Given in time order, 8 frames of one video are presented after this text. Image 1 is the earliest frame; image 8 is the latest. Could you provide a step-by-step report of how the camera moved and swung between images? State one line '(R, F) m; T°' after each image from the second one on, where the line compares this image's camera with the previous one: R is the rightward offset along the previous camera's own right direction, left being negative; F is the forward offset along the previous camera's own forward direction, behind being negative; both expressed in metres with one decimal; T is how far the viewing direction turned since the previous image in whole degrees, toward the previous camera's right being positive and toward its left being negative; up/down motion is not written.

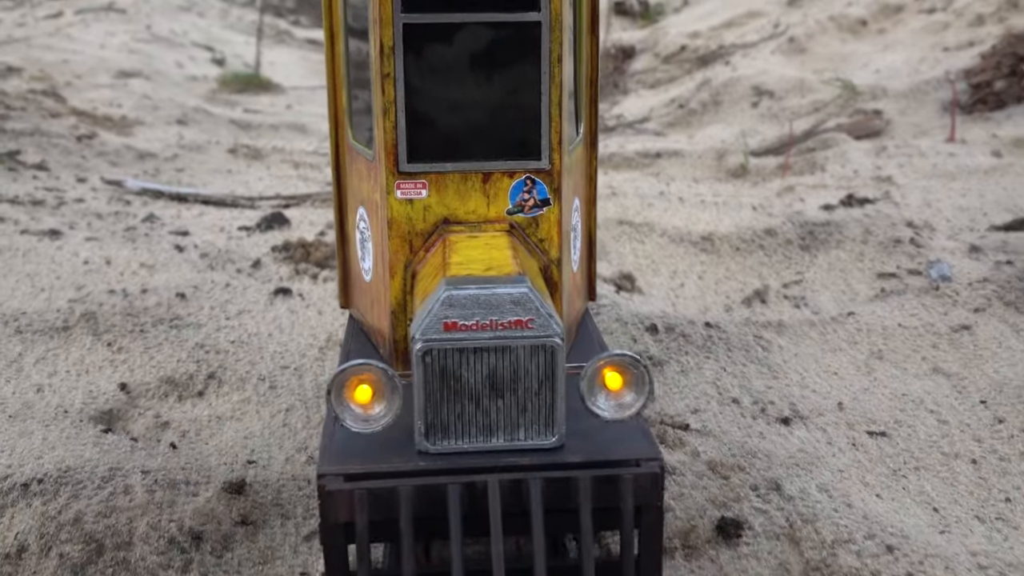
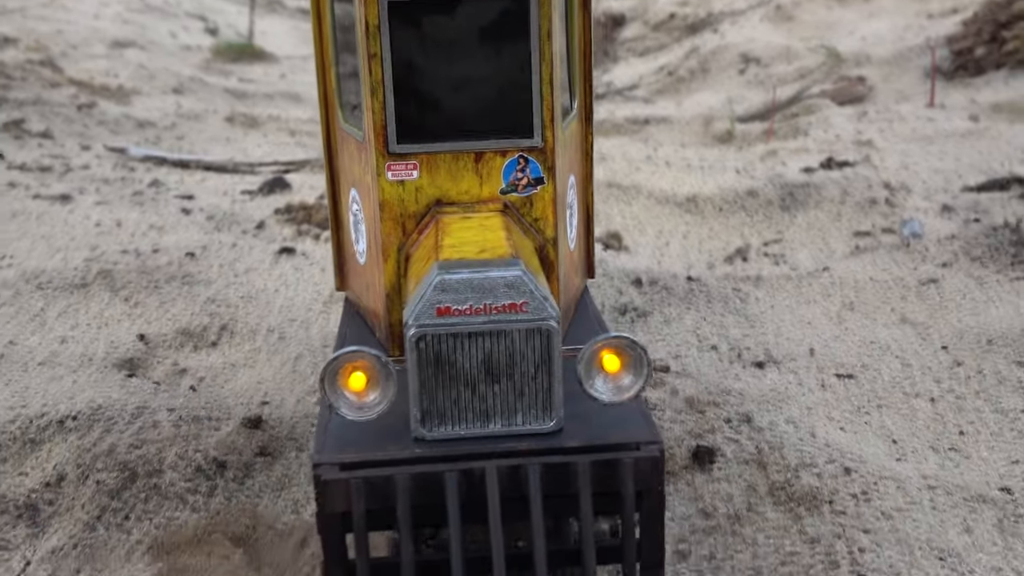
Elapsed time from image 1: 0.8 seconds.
(0.0, -0.4) m; 0°
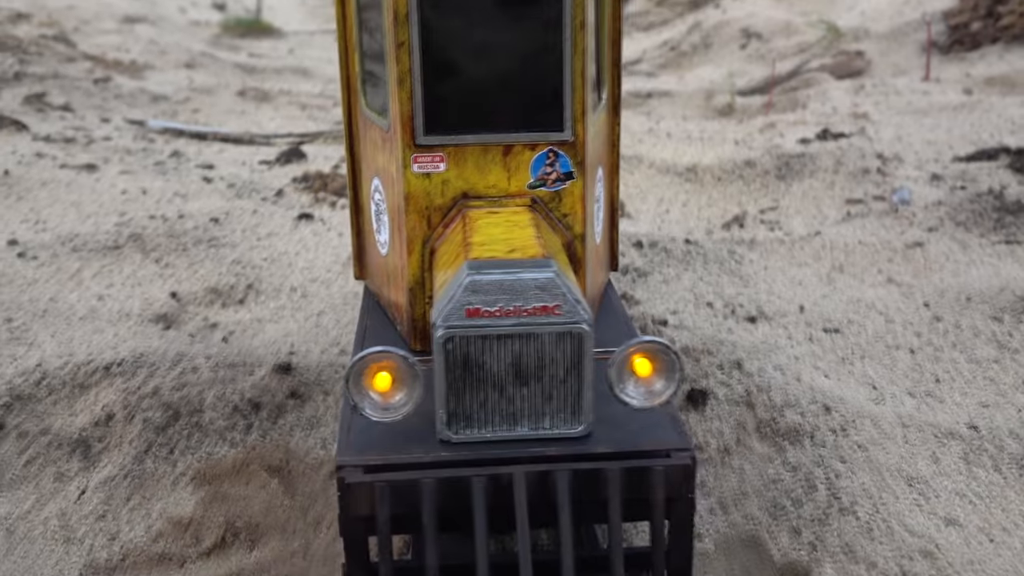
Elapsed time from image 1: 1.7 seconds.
(0.0, -0.4) m; 0°
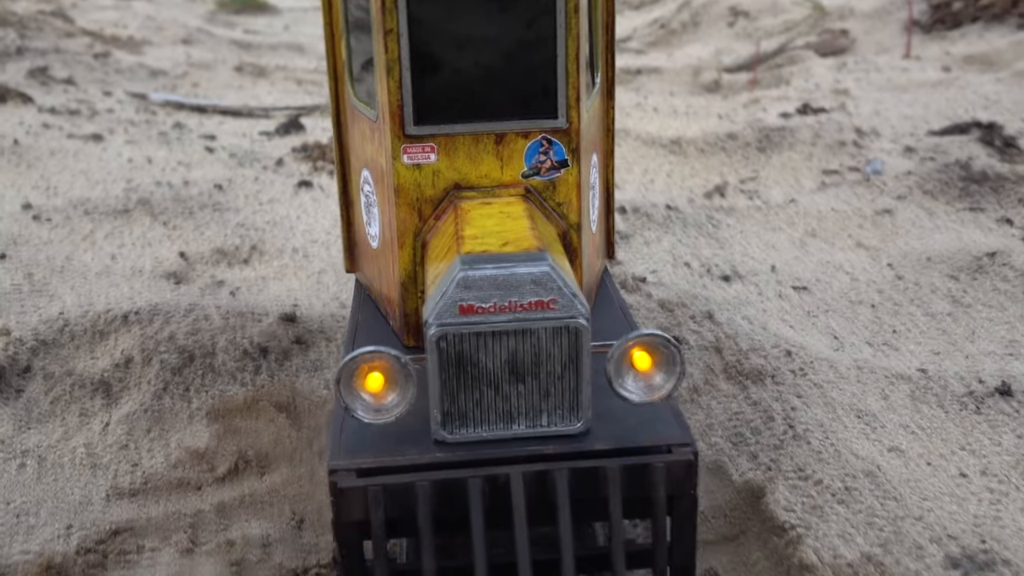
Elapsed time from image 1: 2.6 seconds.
(0.0, -0.4) m; 0°
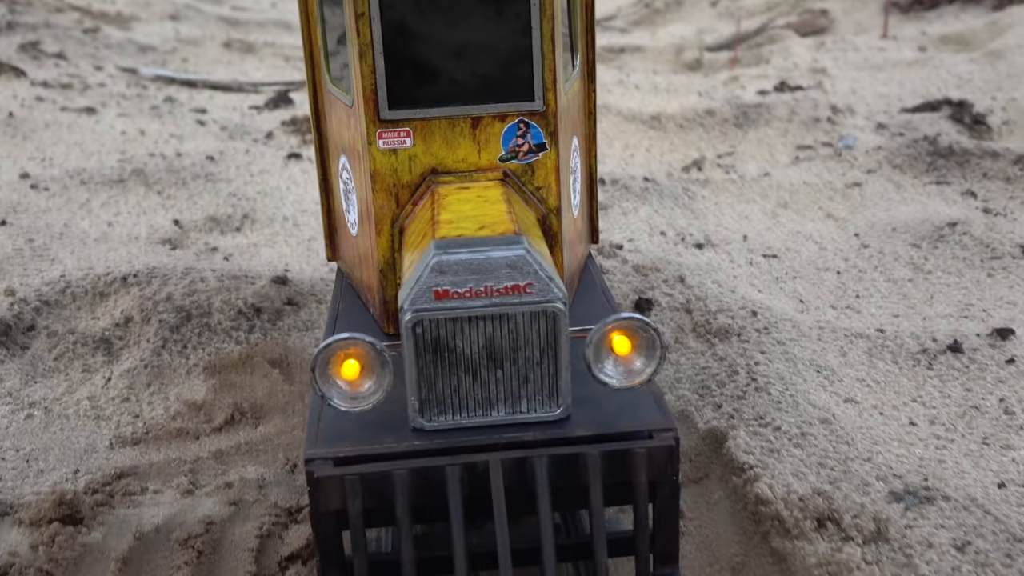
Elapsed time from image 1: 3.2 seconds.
(0.0, -0.3) m; +1°
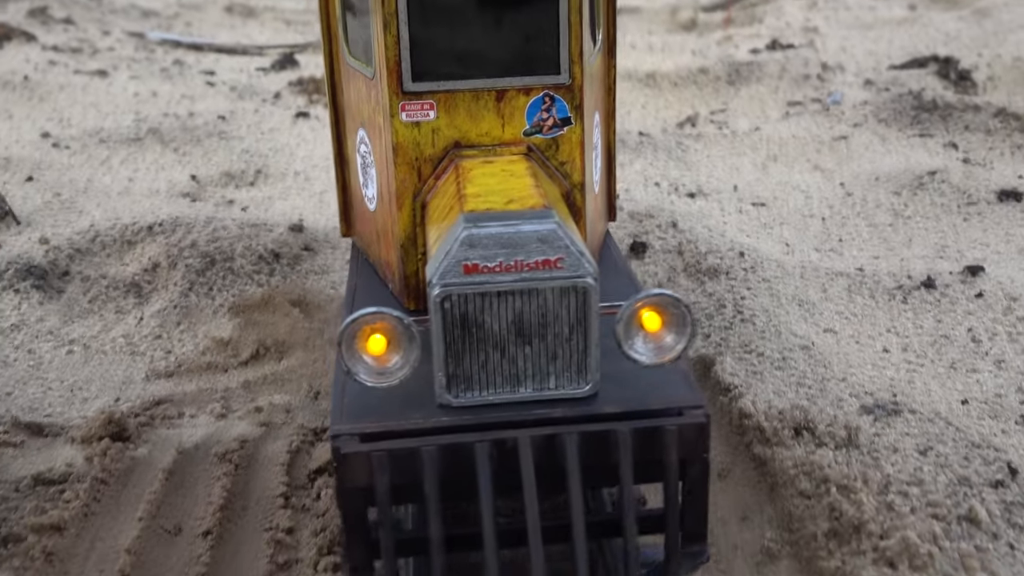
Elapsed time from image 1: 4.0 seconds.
(0.0, -0.4) m; 0°
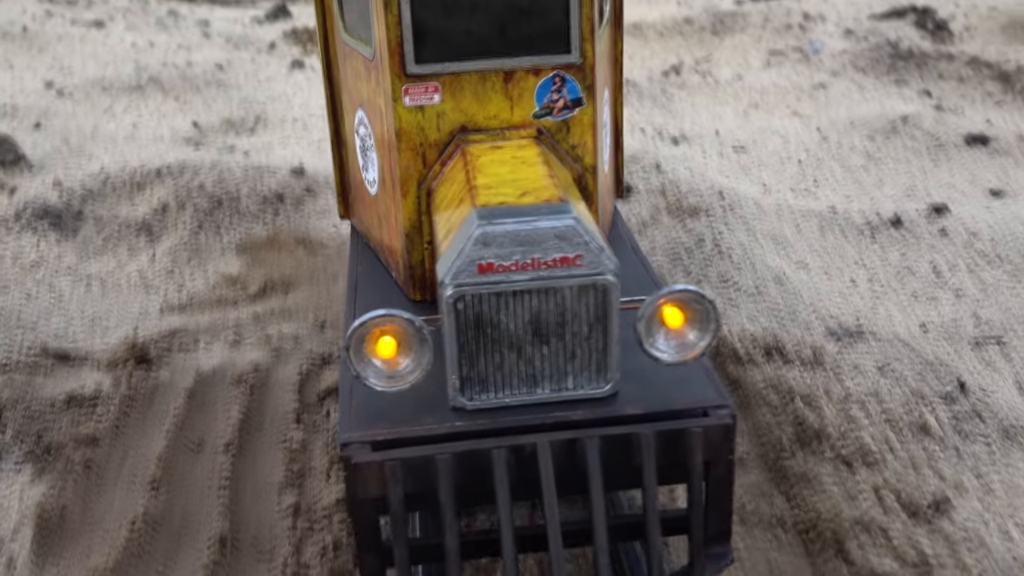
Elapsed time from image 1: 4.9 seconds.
(0.0, -0.4) m; +1°
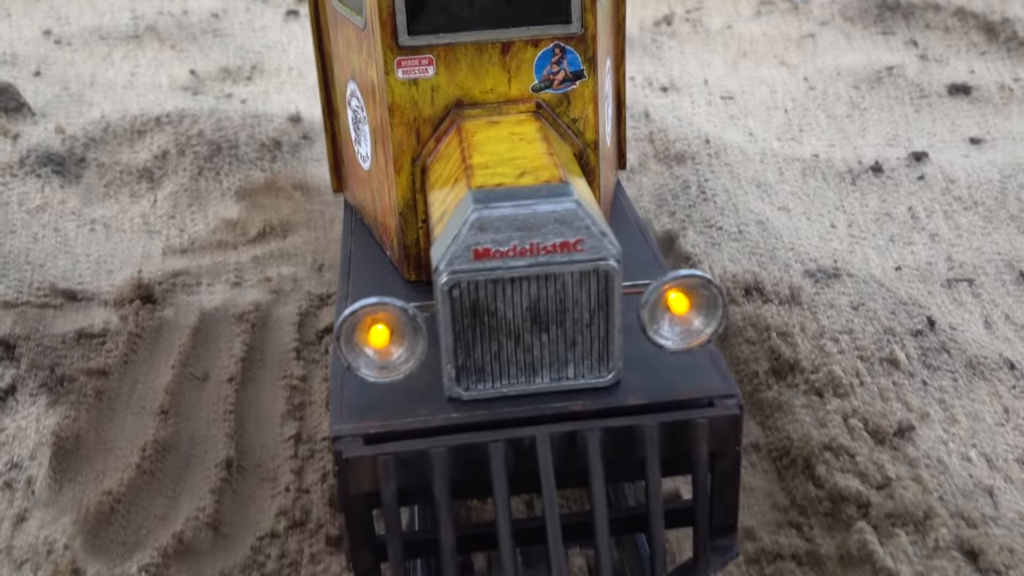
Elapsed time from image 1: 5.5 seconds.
(0.0, -0.2) m; 0°
